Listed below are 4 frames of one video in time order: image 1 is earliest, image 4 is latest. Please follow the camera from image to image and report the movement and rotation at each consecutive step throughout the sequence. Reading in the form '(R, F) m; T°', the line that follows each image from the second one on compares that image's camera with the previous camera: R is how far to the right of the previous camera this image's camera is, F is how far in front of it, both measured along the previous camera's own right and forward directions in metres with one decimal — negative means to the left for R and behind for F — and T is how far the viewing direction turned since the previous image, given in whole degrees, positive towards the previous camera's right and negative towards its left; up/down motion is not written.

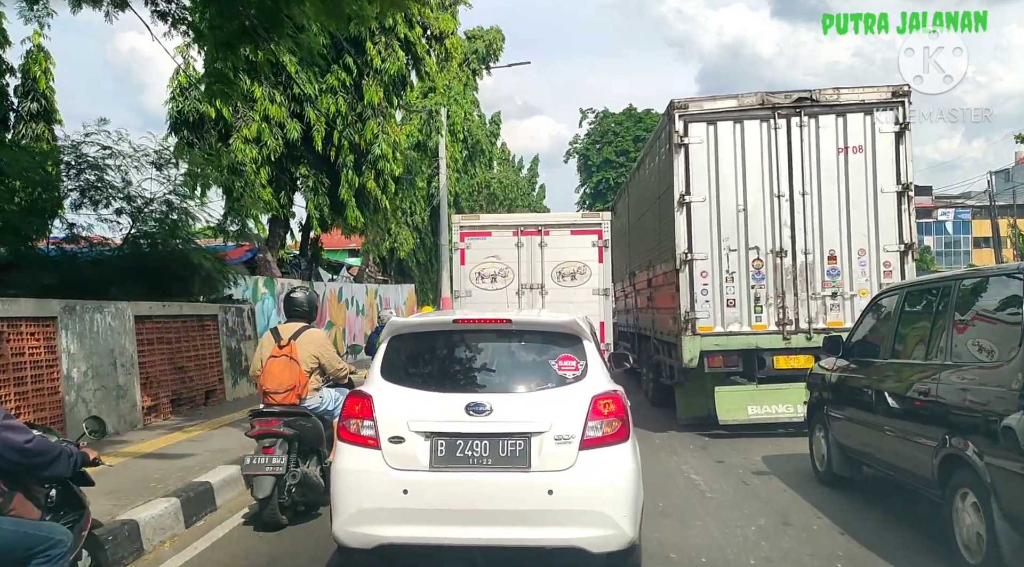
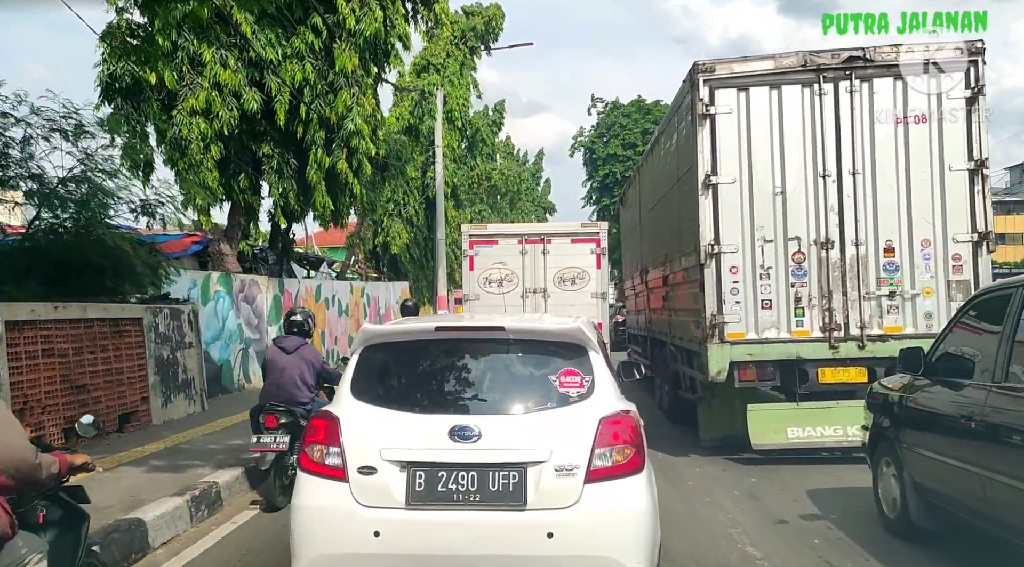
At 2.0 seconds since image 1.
(+0.1, +1.5) m; 0°
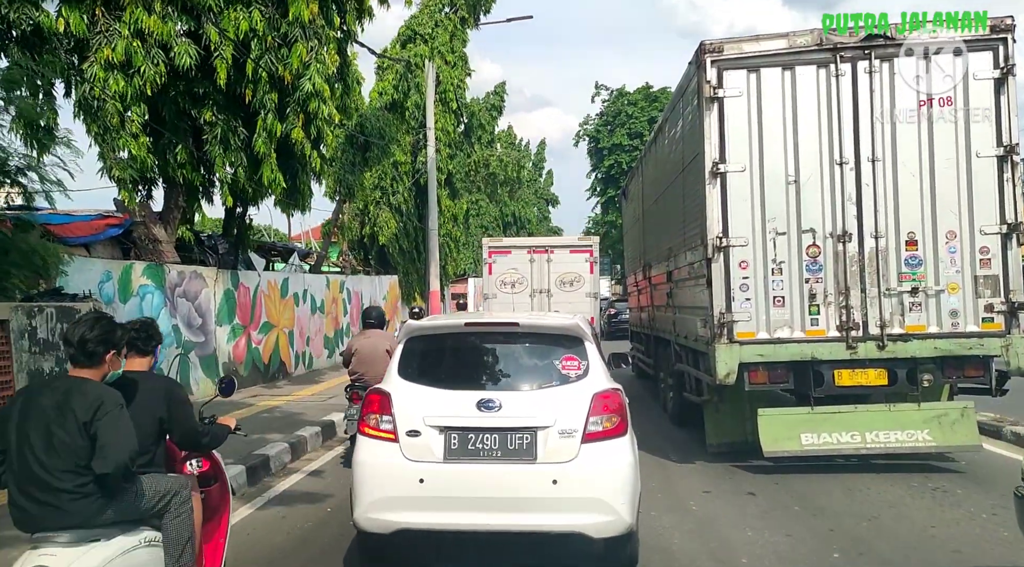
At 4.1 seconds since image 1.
(+0.1, +0.5) m; 0°
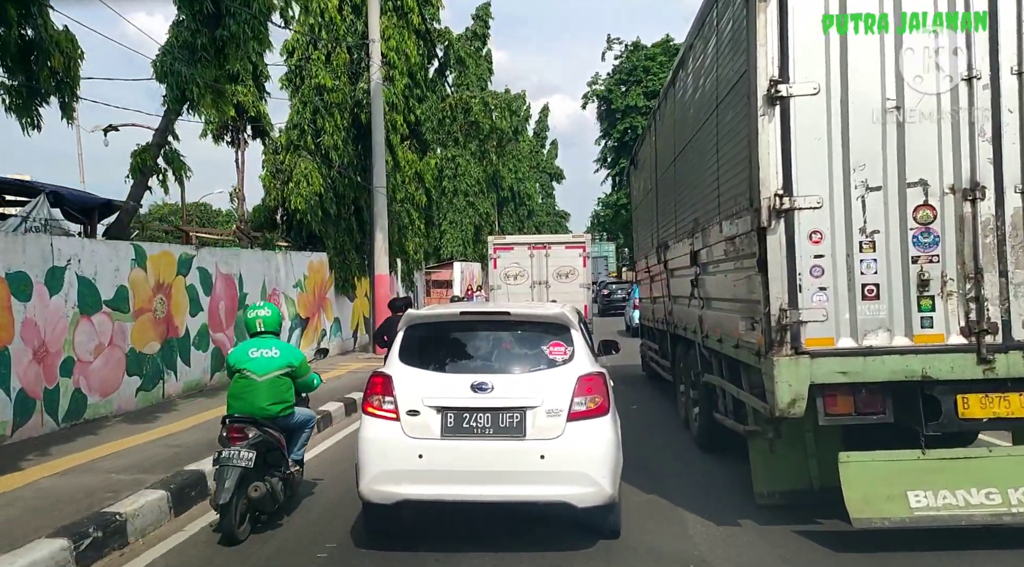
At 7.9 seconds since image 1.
(+0.3, +2.4) m; 0°
